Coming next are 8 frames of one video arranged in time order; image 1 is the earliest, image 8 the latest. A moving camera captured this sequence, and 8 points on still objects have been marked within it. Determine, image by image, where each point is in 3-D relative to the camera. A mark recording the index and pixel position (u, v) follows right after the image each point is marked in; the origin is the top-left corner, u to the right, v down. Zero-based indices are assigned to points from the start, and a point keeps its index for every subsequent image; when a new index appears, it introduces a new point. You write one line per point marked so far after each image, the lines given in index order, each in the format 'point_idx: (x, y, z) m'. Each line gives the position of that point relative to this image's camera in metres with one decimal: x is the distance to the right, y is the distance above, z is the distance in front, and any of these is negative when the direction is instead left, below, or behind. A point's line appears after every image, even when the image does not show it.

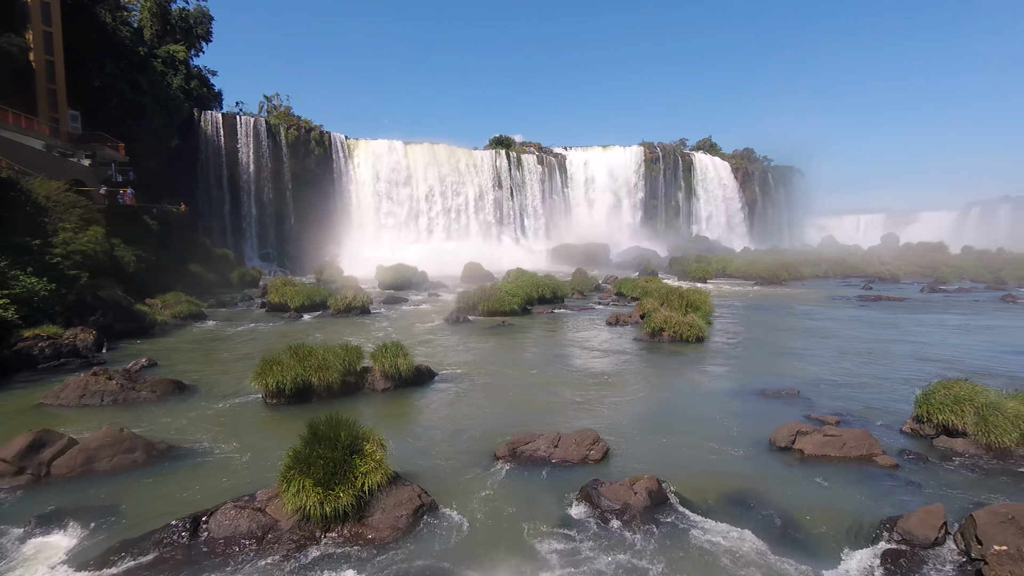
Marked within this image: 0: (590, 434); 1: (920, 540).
0: (+1.1, -2.2, +8.5) m
1: (+4.3, -2.7, +6.0) m
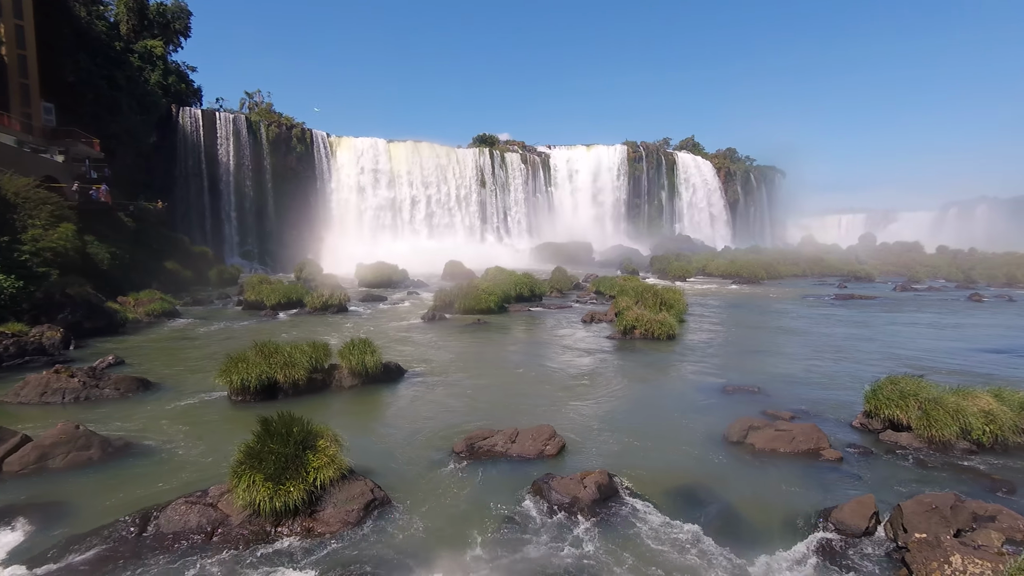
0: (+0.5, -2.1, +8.7) m
1: (+3.7, -2.6, +6.2) m
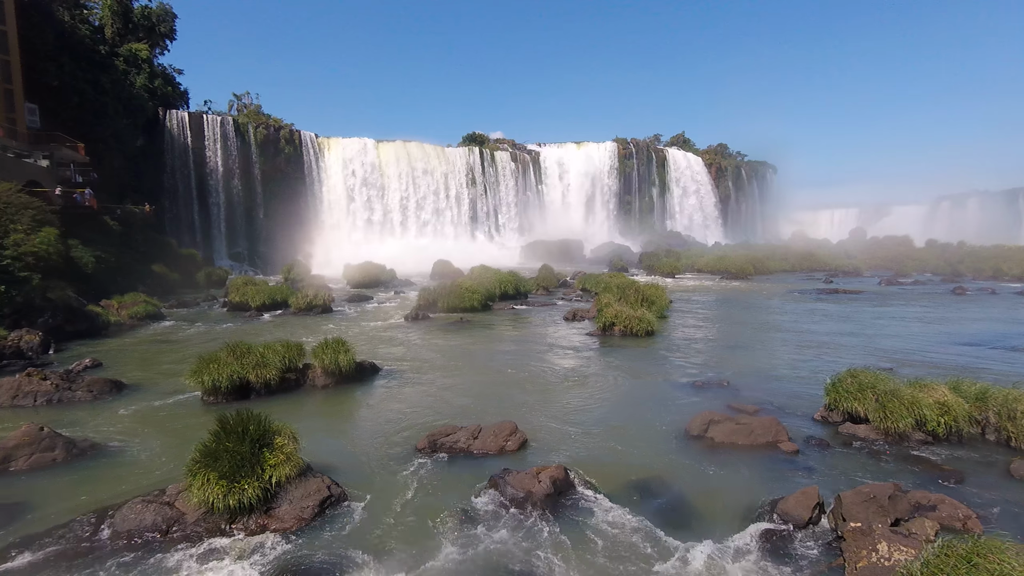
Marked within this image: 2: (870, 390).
0: (-0.1, -2.1, +8.8) m
1: (+3.1, -2.6, +6.3) m
2: (+5.6, -1.6, +8.9) m
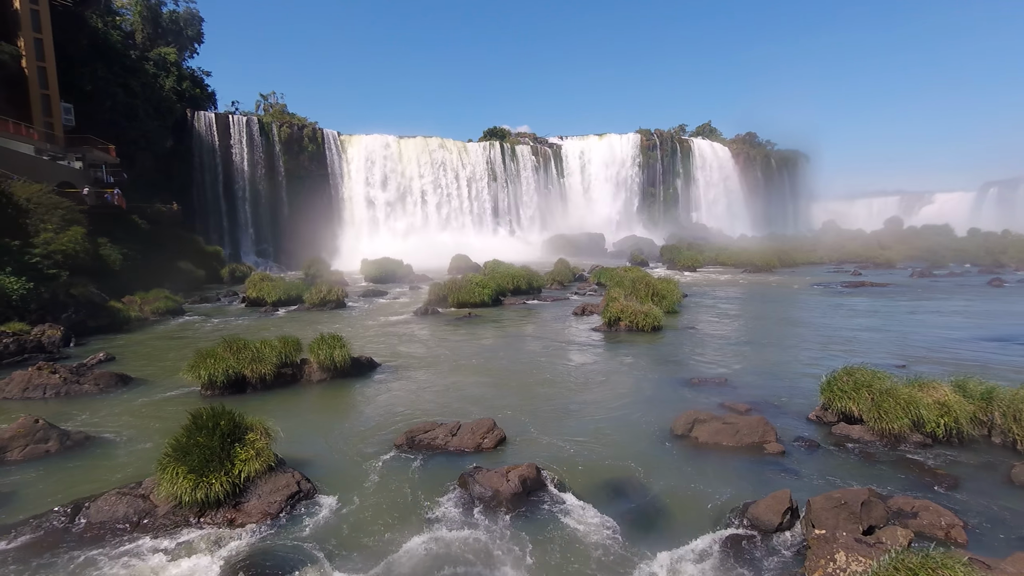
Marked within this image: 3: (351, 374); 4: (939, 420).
0: (-0.4, -2.0, +8.7) m
1: (+2.7, -2.5, +6.1) m
2: (+5.3, -1.5, +8.5) m
3: (-3.6, -1.9, +12.6) m
4: (+5.9, -1.8, +7.9) m
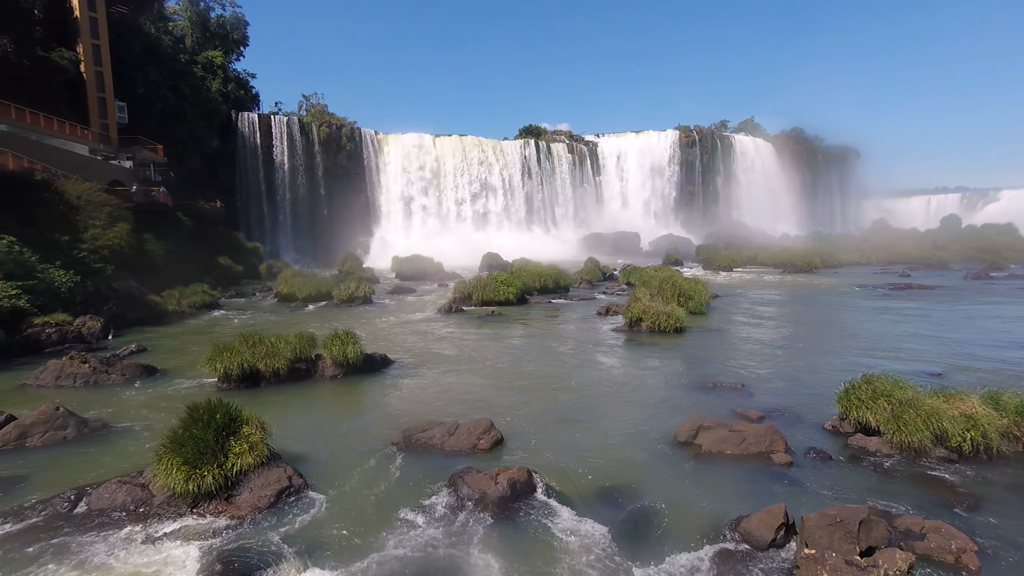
0: (-0.4, -2.0, +8.6) m
1: (+2.5, -2.5, +5.7) m
2: (+5.2, -1.6, +8.0) m
3: (-3.3, -1.8, +12.7) m
4: (+5.8, -1.9, +7.3) m
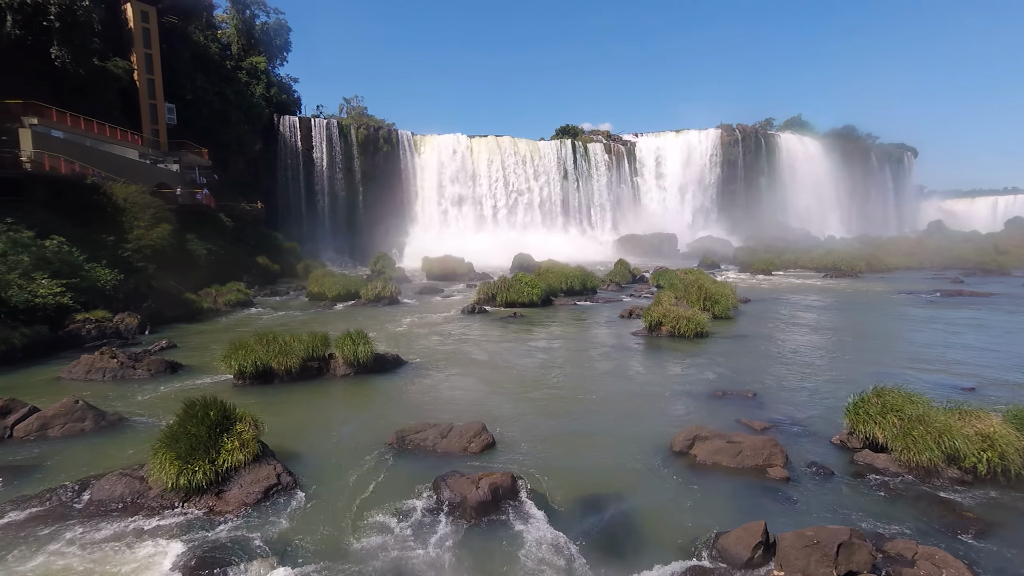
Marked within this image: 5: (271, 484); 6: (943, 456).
0: (-0.5, -2.1, +8.5) m
1: (+2.1, -2.6, +5.5) m
2: (+5.1, -1.7, +7.5) m
3: (-3.1, -1.8, +12.9) m
4: (+5.6, -2.0, +6.8) m
5: (-3.1, -2.5, +7.3) m
6: (+5.2, -2.0, +6.8) m
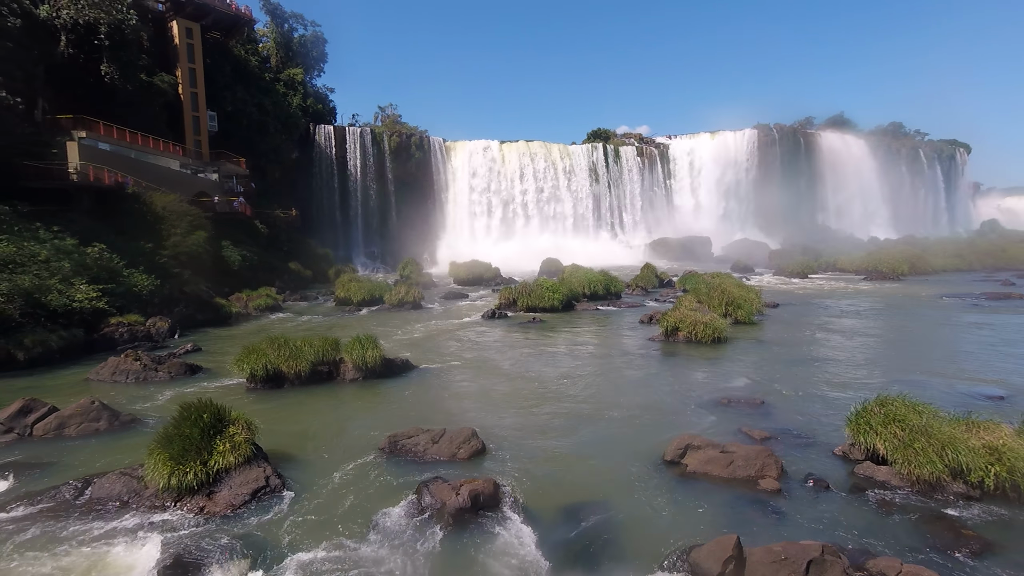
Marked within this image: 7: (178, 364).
0: (-0.6, -2.1, +8.5) m
1: (+1.8, -2.7, +5.3) m
2: (+4.9, -1.7, +7.1) m
3: (-2.9, -2.0, +13.0) m
4: (+5.3, -2.0, +6.3) m
5: (-3.3, -2.6, +7.4) m
6: (+4.9, -2.1, +6.4) m
7: (-7.6, -1.7, +13.0) m
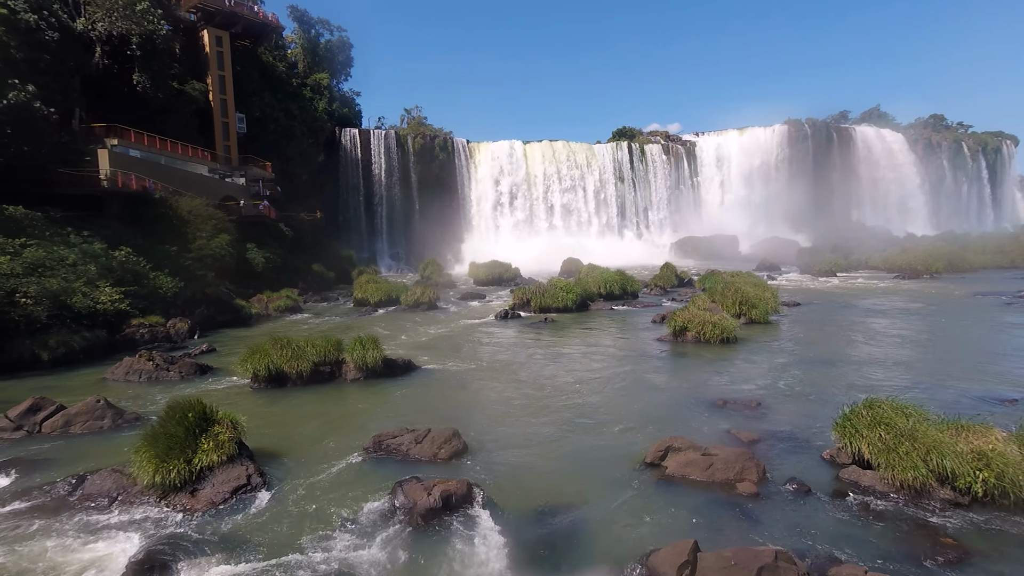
0: (-0.9, -2.2, +8.5) m
1: (+1.3, -2.7, +5.1) m
2: (+4.5, -1.7, +6.8) m
3: (-2.9, -2.0, +13.1) m
4: (+4.9, -2.0, +5.9) m
5: (-3.6, -2.6, +7.6) m
6: (+4.5, -2.0, +6.1) m
7: (-7.6, -1.8, +13.4) m
